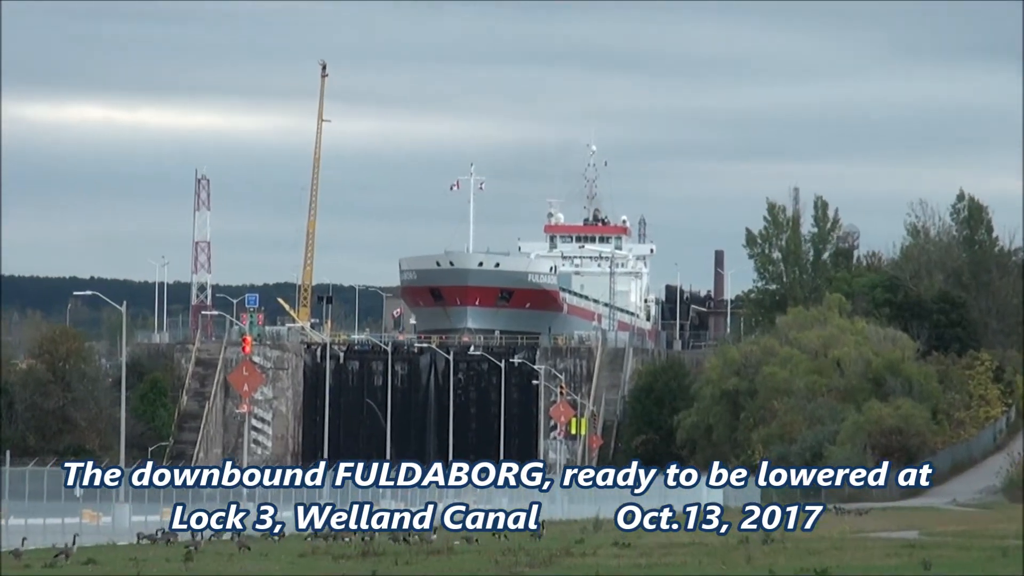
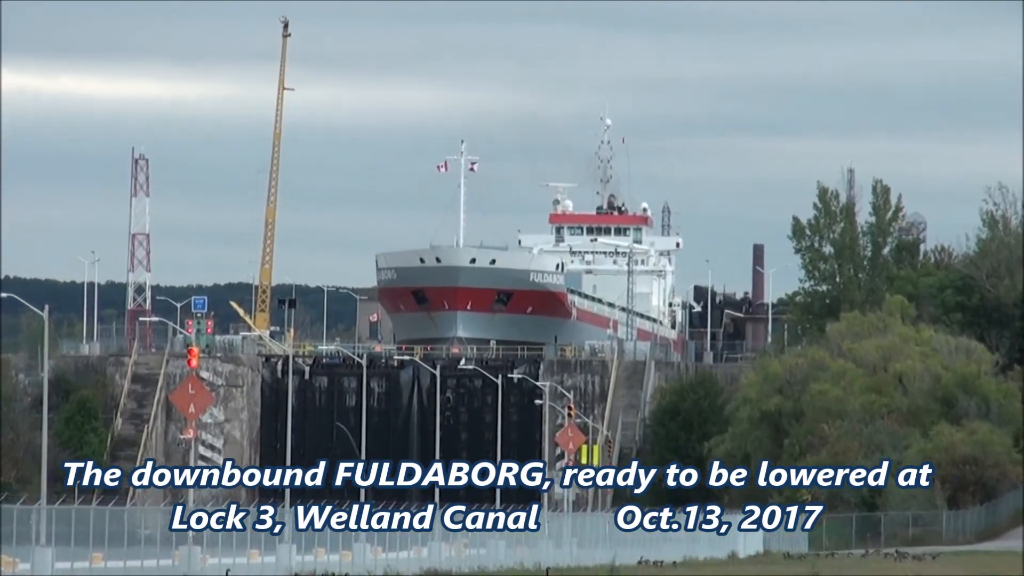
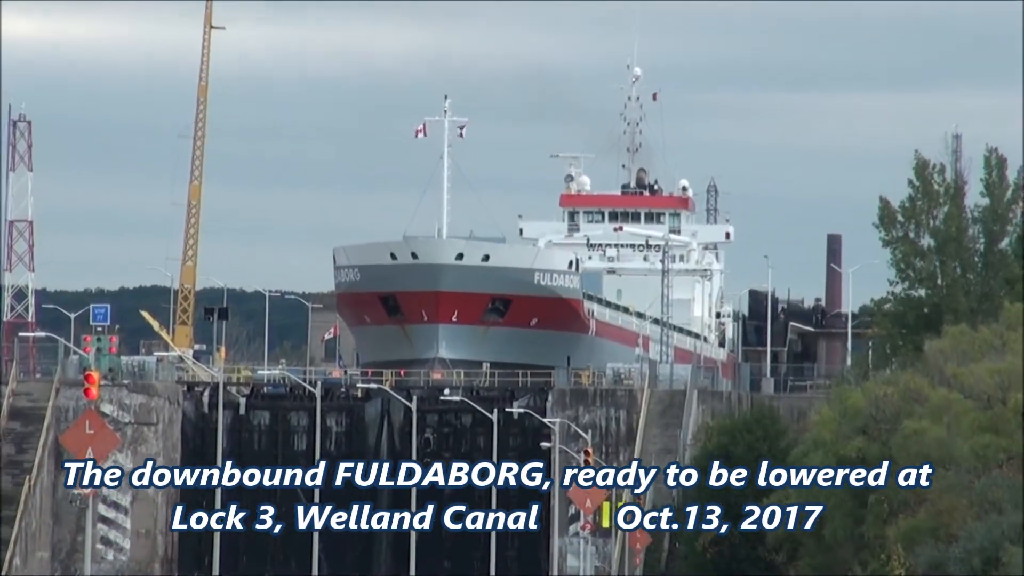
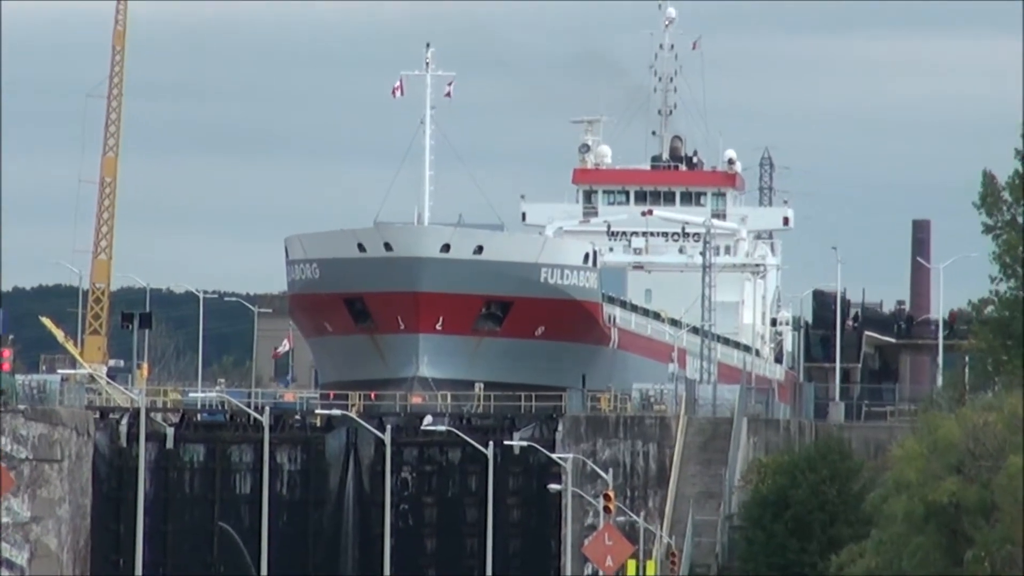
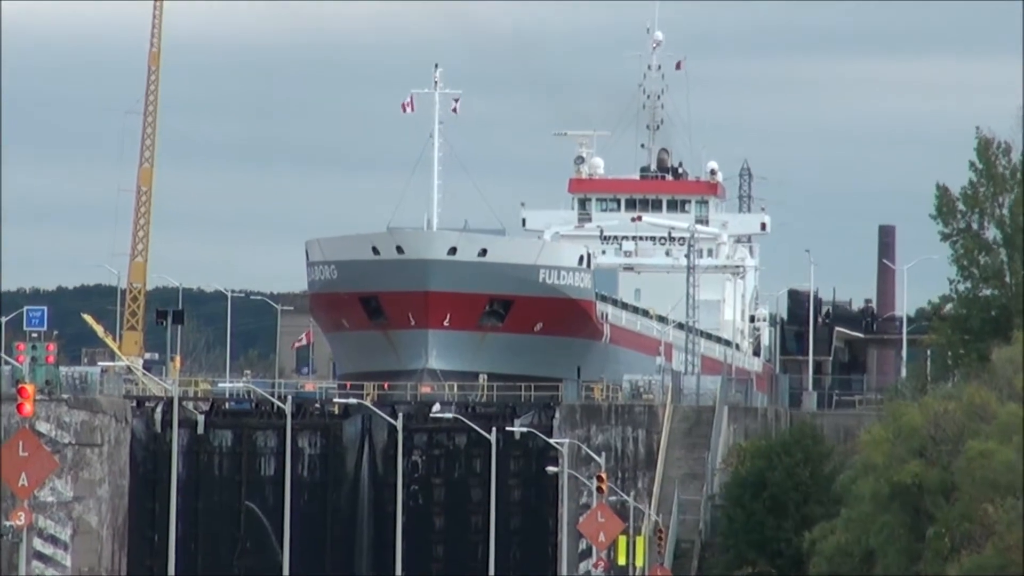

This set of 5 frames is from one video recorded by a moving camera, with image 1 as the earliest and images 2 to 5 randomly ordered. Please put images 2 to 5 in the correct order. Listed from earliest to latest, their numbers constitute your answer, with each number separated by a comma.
2, 3, 5, 4
